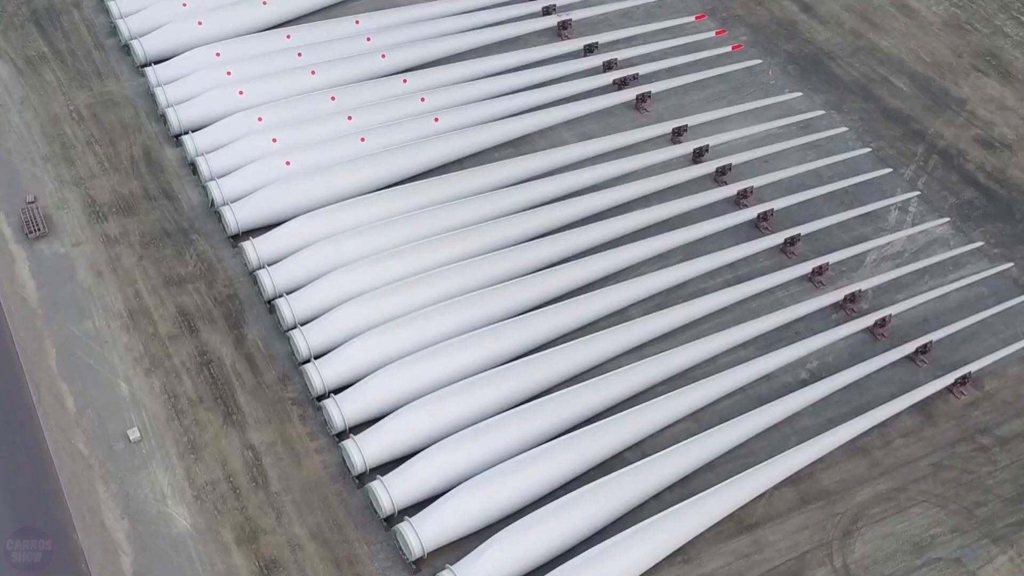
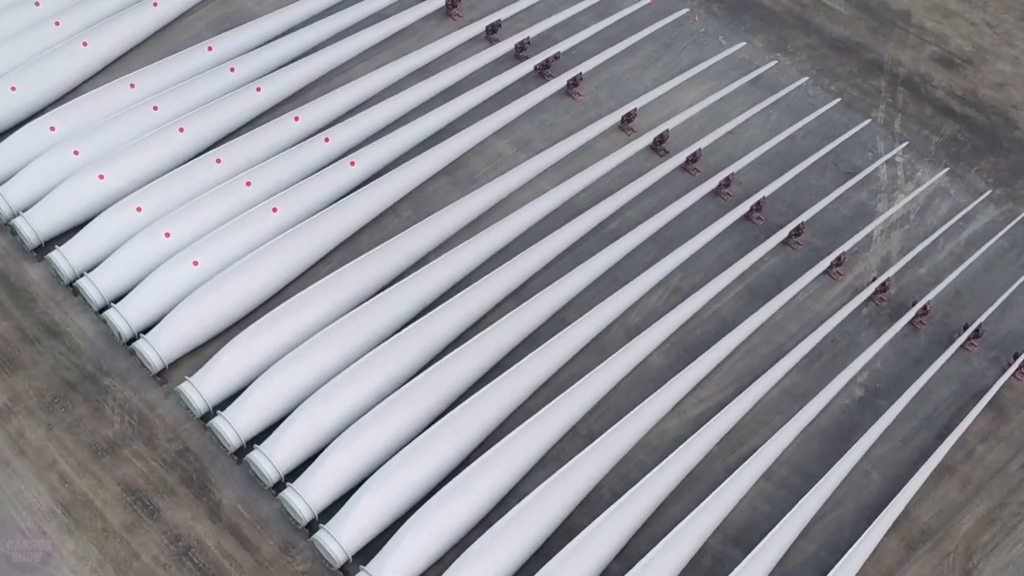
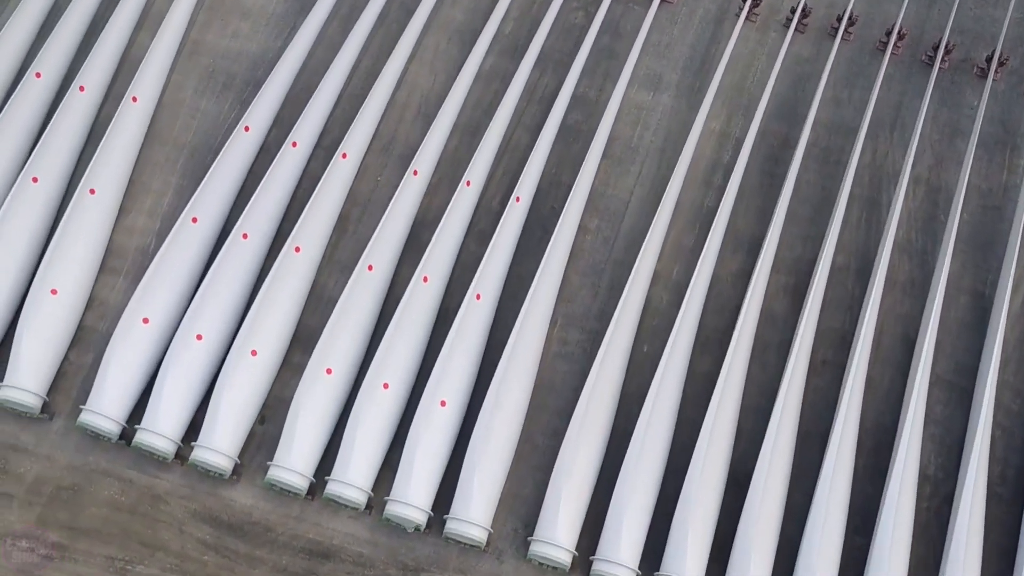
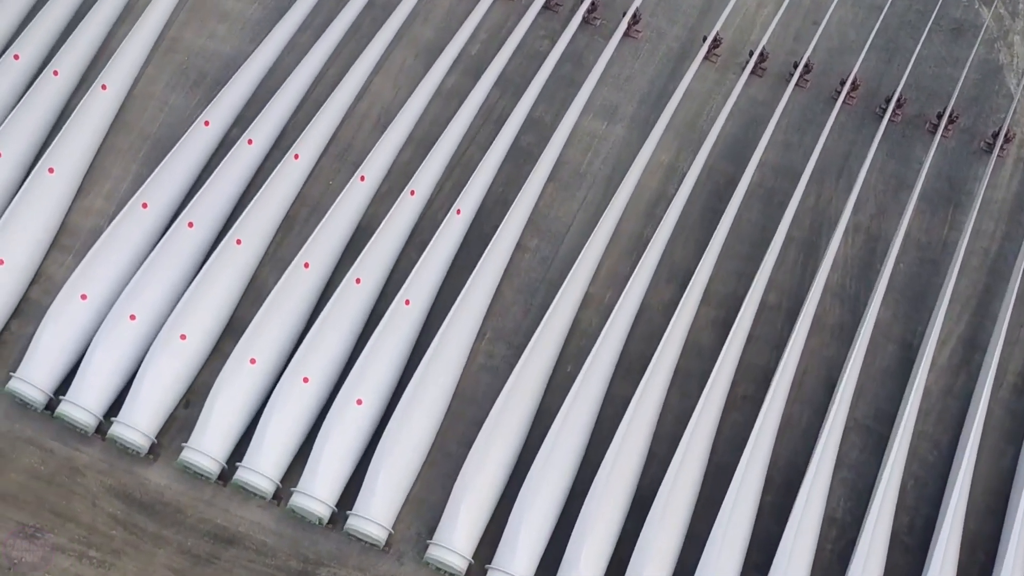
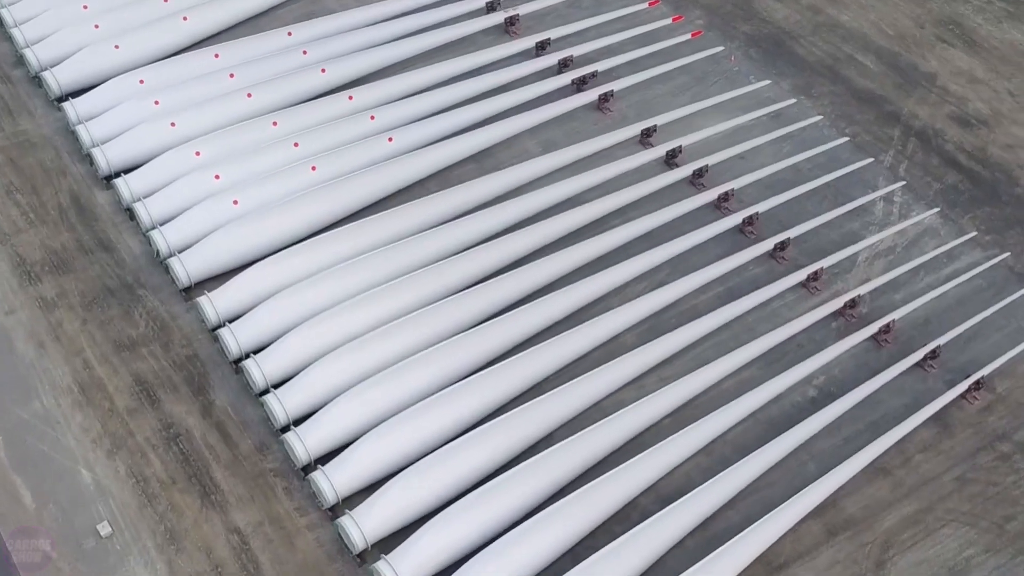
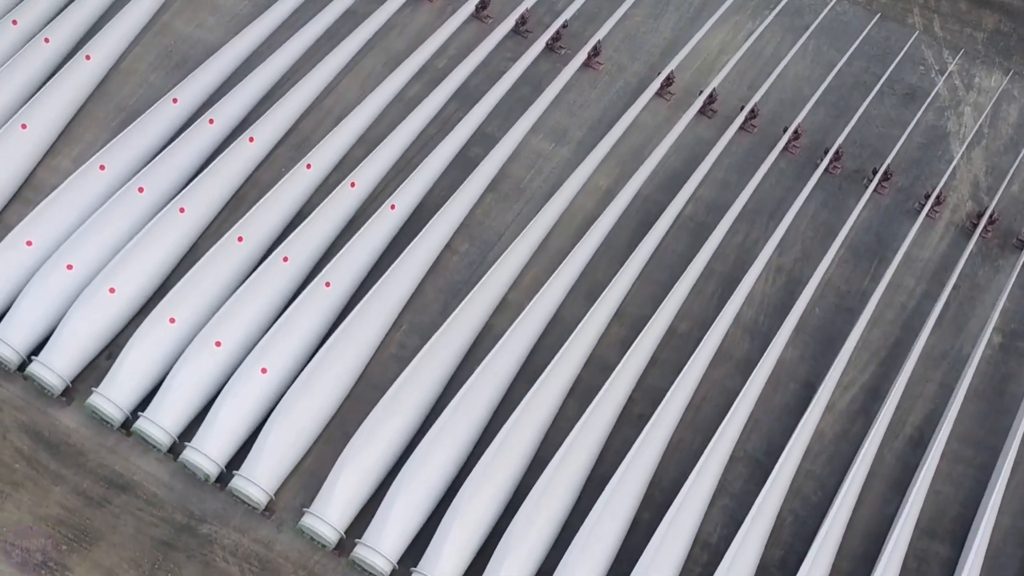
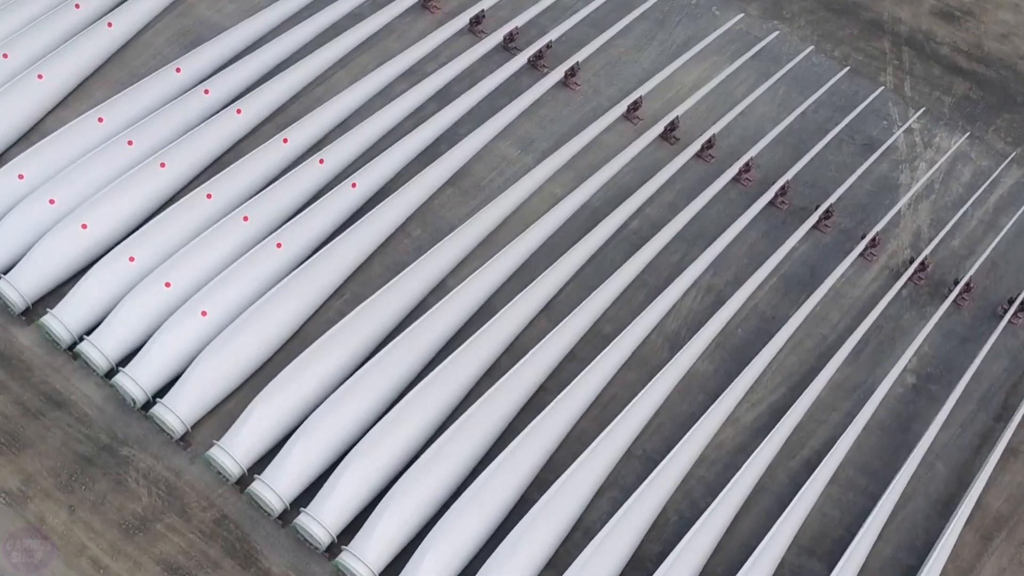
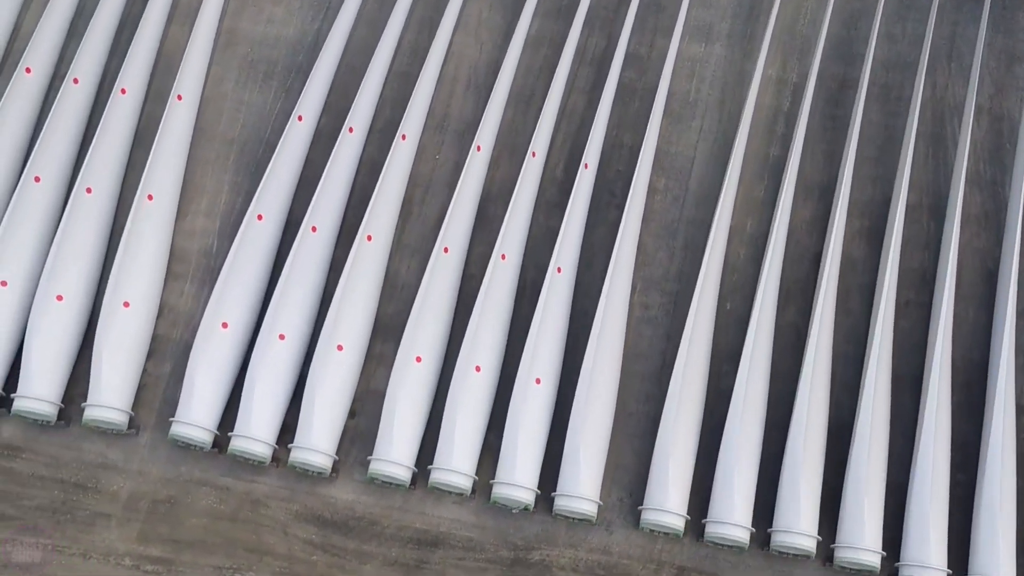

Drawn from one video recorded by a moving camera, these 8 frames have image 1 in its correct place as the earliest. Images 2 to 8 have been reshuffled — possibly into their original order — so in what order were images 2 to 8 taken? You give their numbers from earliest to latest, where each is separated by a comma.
5, 2, 7, 6, 4, 3, 8
